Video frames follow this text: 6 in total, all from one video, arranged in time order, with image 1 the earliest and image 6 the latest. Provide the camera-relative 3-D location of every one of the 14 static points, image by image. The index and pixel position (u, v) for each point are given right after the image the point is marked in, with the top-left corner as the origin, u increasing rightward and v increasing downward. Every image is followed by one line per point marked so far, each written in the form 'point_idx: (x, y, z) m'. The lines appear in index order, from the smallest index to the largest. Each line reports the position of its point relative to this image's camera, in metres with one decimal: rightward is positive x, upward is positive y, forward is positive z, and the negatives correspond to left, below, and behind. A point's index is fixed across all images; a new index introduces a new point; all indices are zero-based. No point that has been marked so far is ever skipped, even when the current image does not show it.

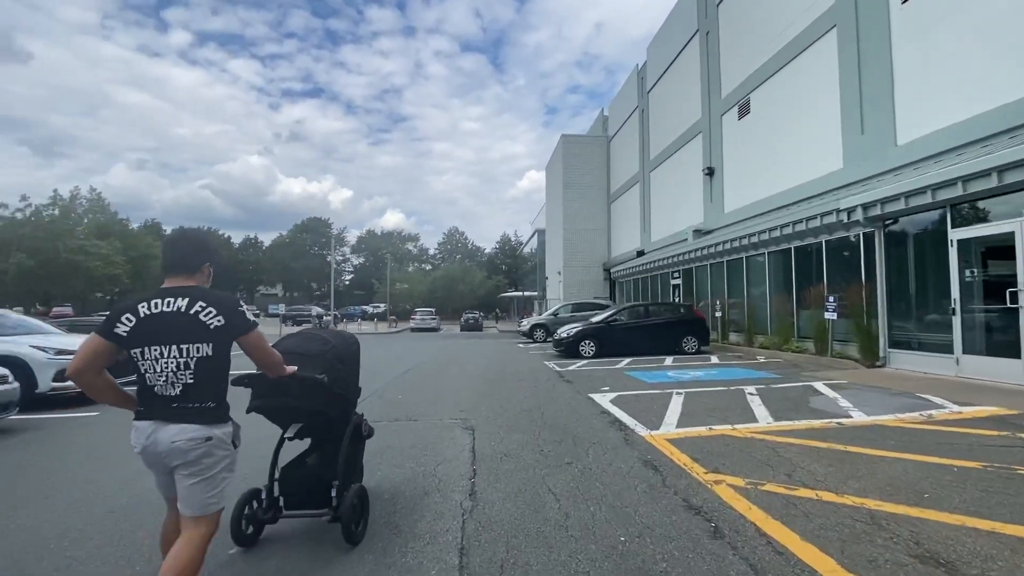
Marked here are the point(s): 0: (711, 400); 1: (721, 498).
0: (+2.4, -1.4, +10.3) m
1: (+1.3, -1.3, +5.2) m
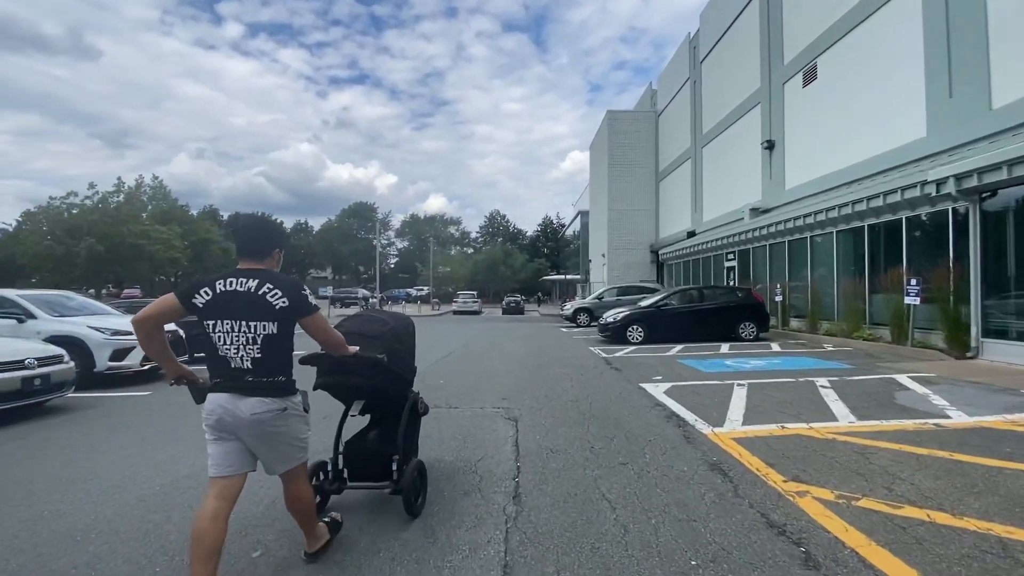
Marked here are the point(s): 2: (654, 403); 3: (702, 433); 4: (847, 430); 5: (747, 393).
0: (+2.9, -1.2, +9.5) m
1: (+1.6, -1.2, +4.5) m
2: (+1.5, -1.2, +8.8) m
3: (+1.6, -1.2, +7.1) m
4: (+2.8, -1.2, +7.0) m
5: (+2.7, -1.2, +9.6) m
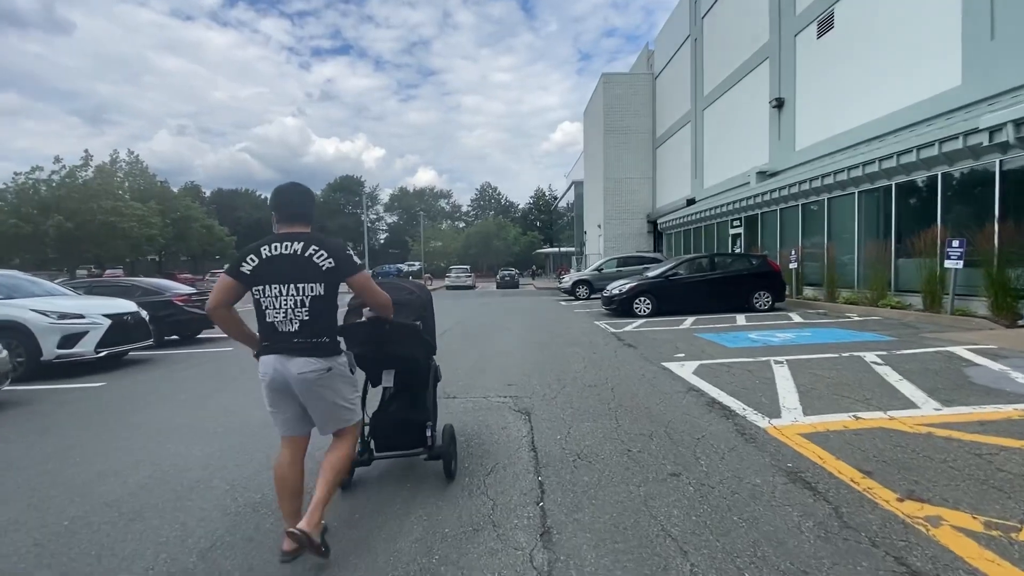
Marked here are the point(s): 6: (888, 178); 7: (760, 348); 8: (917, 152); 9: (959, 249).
0: (+3.0, -0.8, +8.2) m
1: (+1.7, -1.0, +3.2) m
2: (+1.6, -0.9, +7.5) m
3: (+1.7, -0.9, +5.7) m
4: (+2.9, -0.9, +5.7) m
5: (+2.7, -0.8, +8.3) m
6: (+7.9, +2.3, +17.9) m
7: (+3.1, -0.8, +10.8) m
8: (+7.7, +2.6, +16.2) m
9: (+7.2, +0.6, +13.7) m
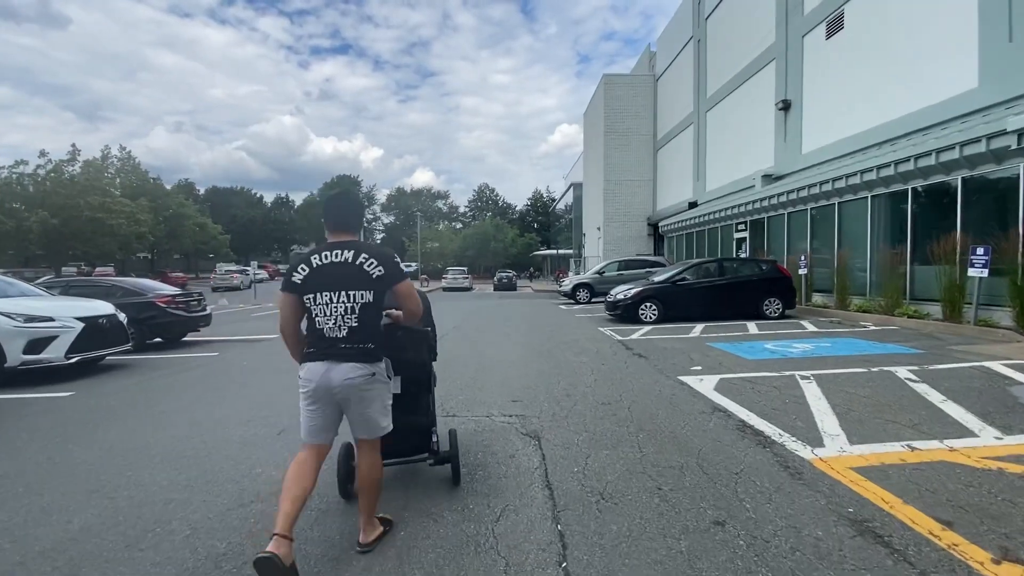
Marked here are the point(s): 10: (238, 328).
0: (+3.1, -0.9, +7.5) m
1: (+1.8, -1.1, +2.5) m
2: (+1.6, -0.9, +6.8) m
3: (+1.7, -1.0, +5.0) m
4: (+2.9, -1.0, +5.0) m
5: (+2.8, -0.9, +7.6) m
6: (+7.9, +2.1, +17.2) m
7: (+3.2, -0.9, +10.1) m
8: (+7.8, +2.4, +15.5) m
9: (+7.2, +0.5, +13.0) m
10: (-5.7, -0.8, +17.5) m
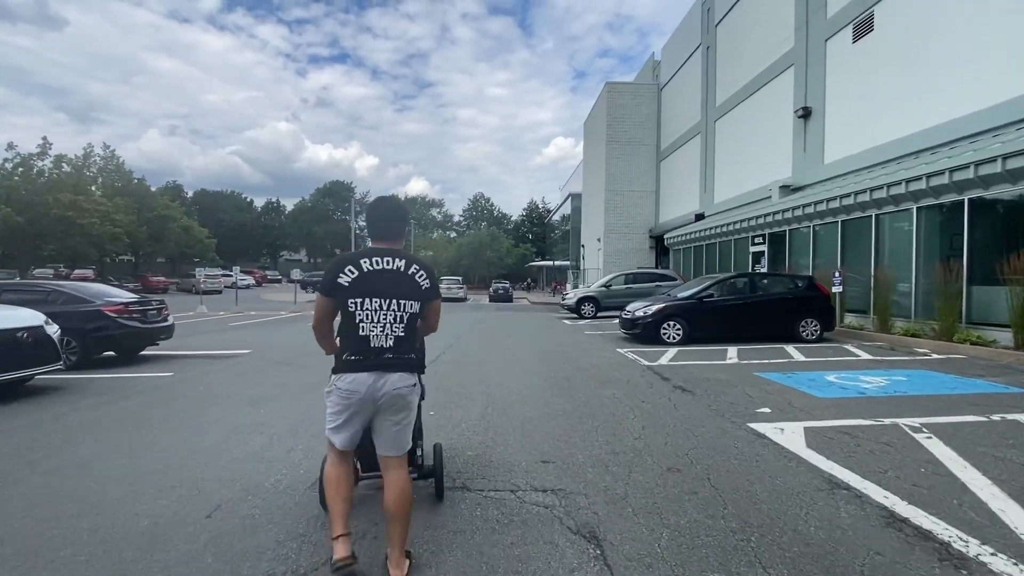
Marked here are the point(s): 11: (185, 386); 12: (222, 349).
0: (+3.2, -1.1, +5.5) m
1: (+2.0, -1.2, +0.5) m
2: (+1.8, -1.1, +4.9) m
3: (+1.9, -1.1, +3.1) m
4: (+3.1, -1.1, +3.1) m
5: (+3.0, -1.1, +5.7) m
6: (+8.1, +1.7, +15.3) m
7: (+3.3, -1.1, +8.1) m
8: (+7.9, +2.1, +13.7) m
9: (+7.4, +0.2, +11.1) m
10: (-5.6, -1.0, +15.5) m
11: (-3.8, -1.2, +9.8) m
12: (-4.8, -1.0, +13.9) m
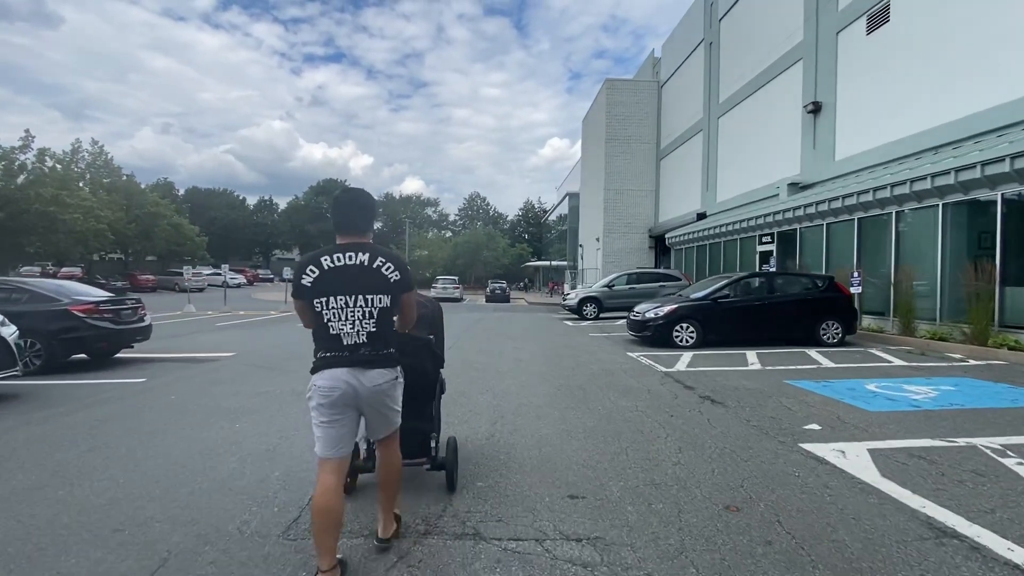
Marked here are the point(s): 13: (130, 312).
0: (+3.3, -1.1, +4.6) m
1: (+2.1, -1.2, -0.4) m
2: (+1.9, -1.1, +3.9) m
3: (+2.1, -1.1, +2.1) m
4: (+3.3, -1.1, +2.2) m
5: (+3.1, -1.1, +4.7) m
6: (+8.2, +1.7, +14.5) m
7: (+3.4, -1.1, +7.2) m
8: (+8.0, +2.0, +12.8) m
9: (+7.5, +0.1, +10.2) m
10: (-5.6, -0.9, +14.5) m
11: (-3.7, -1.1, +8.8) m
12: (-4.7, -1.0, +12.9) m
13: (-5.1, -0.3, +11.2) m
